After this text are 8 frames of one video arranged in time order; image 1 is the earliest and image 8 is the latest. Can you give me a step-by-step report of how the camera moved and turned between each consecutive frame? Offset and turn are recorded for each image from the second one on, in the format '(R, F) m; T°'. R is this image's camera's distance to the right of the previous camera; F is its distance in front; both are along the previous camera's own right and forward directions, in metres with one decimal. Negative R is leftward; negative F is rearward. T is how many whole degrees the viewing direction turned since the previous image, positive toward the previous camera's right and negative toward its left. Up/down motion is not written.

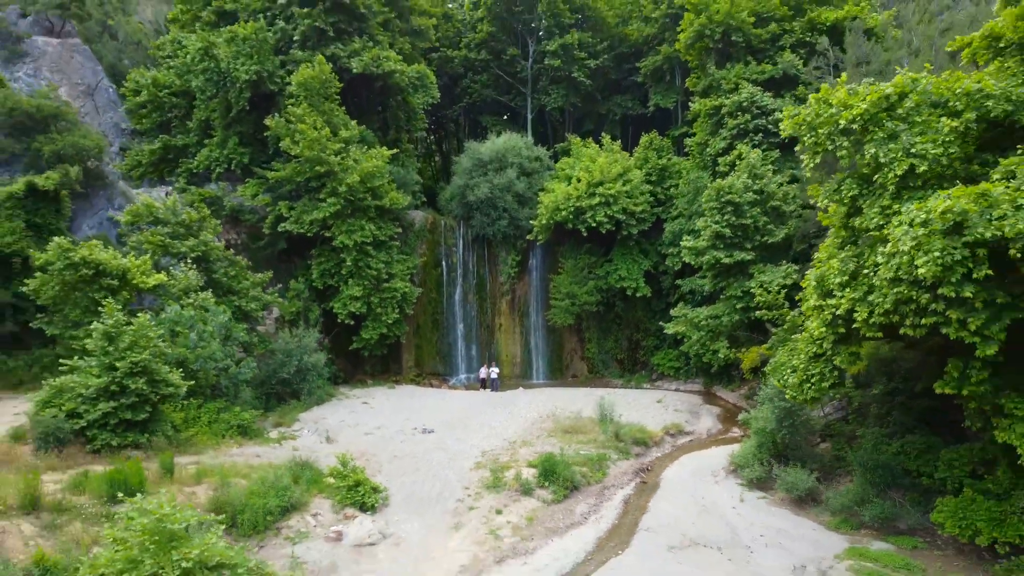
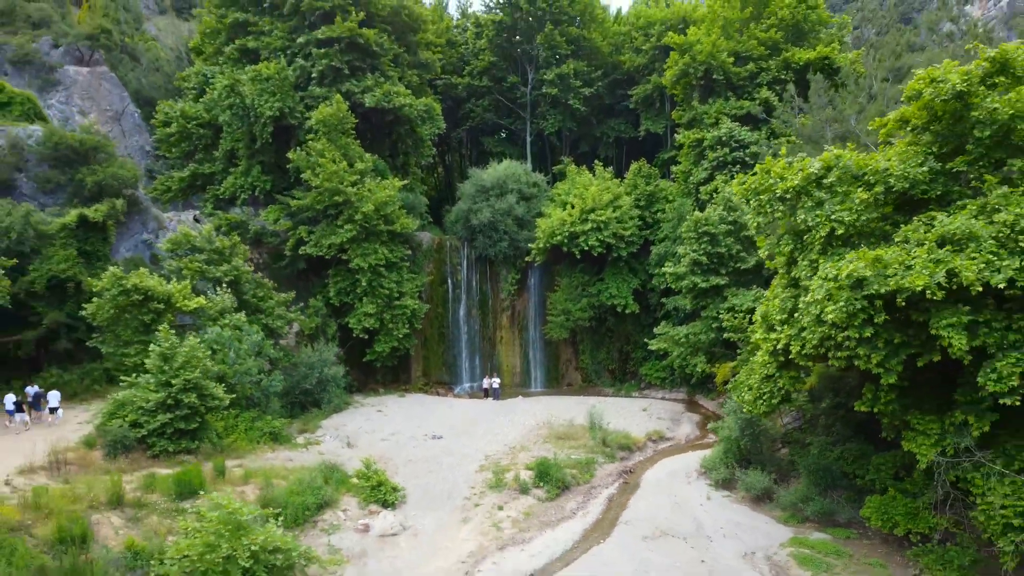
(0.0, -1.6) m; 0°
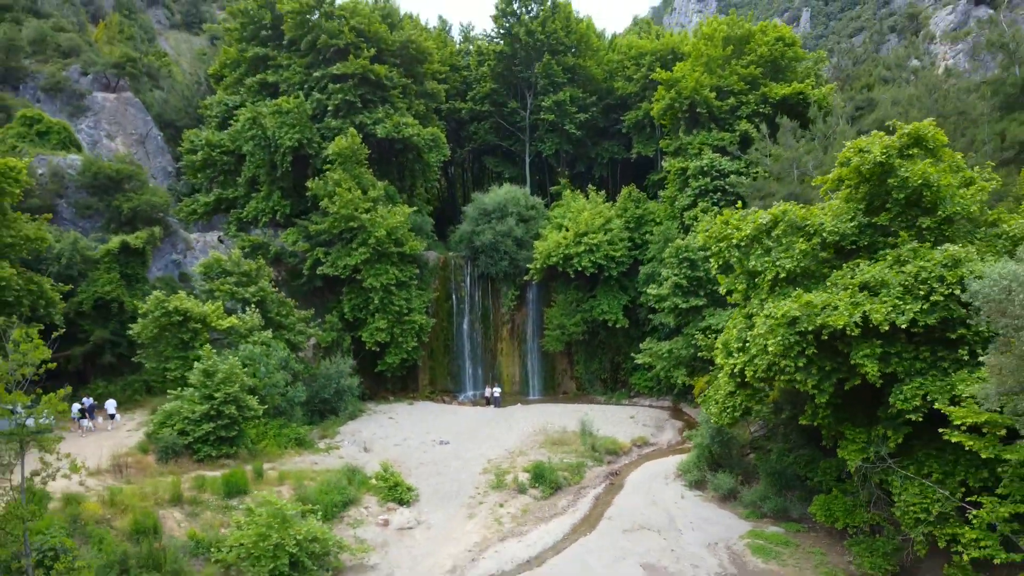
(0.0, -1.7) m; 0°
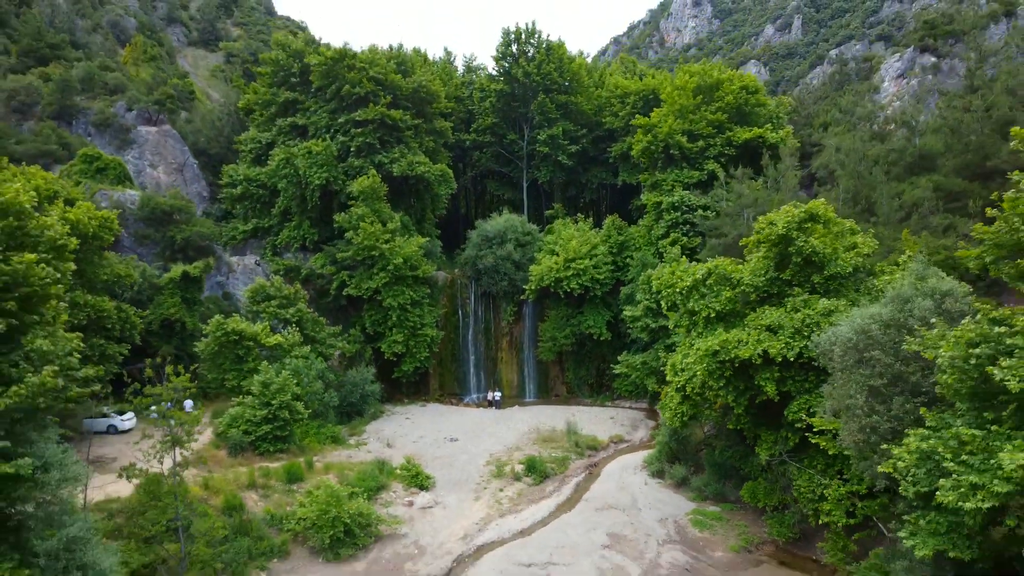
(+0.1, -3.3) m; 0°
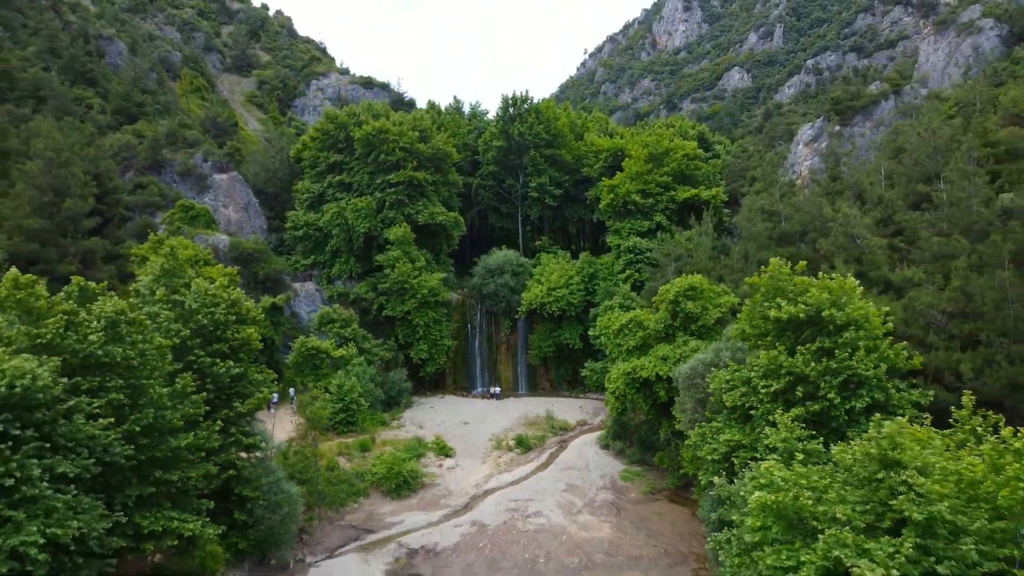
(+0.2, -8.0) m; 0°
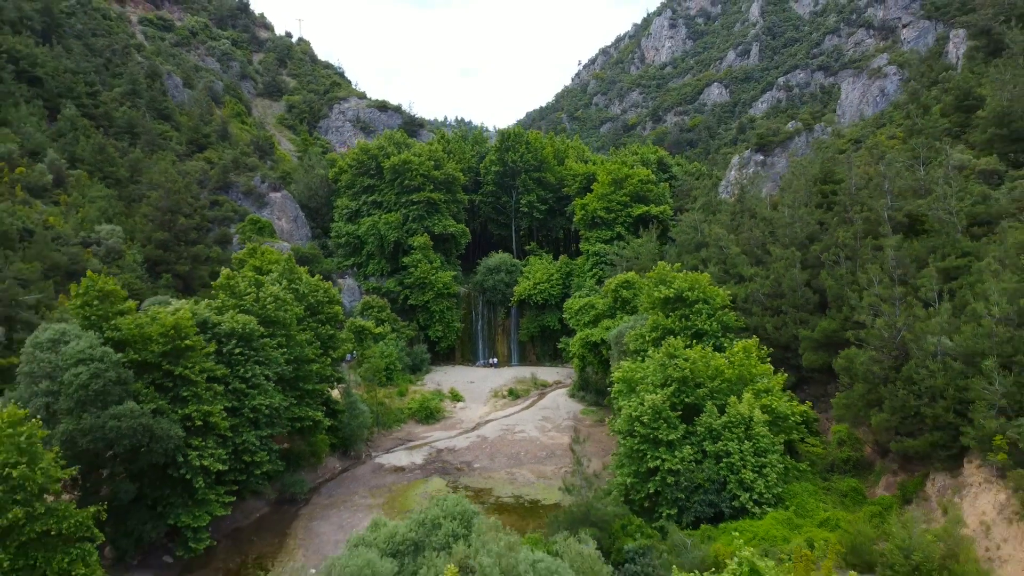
(+0.3, -9.8) m; 0°
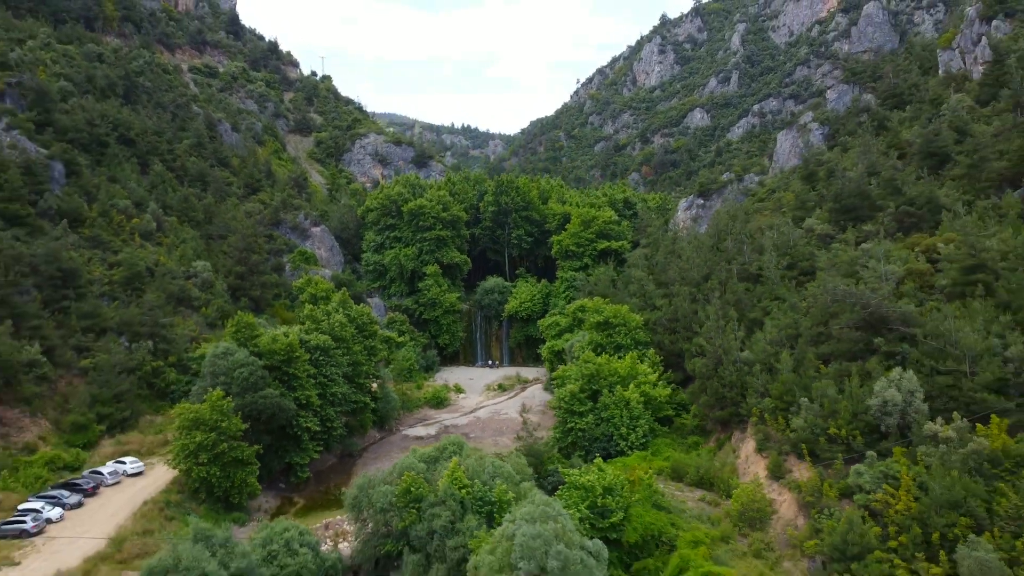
(+1.0, -11.9) m; 0°
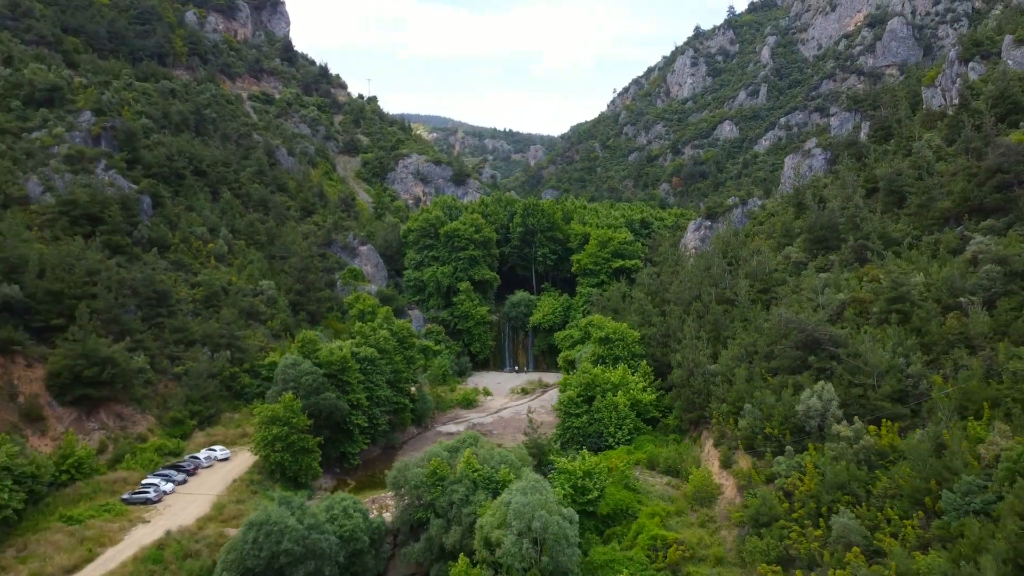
(+1.5, -6.7) m; -3°
